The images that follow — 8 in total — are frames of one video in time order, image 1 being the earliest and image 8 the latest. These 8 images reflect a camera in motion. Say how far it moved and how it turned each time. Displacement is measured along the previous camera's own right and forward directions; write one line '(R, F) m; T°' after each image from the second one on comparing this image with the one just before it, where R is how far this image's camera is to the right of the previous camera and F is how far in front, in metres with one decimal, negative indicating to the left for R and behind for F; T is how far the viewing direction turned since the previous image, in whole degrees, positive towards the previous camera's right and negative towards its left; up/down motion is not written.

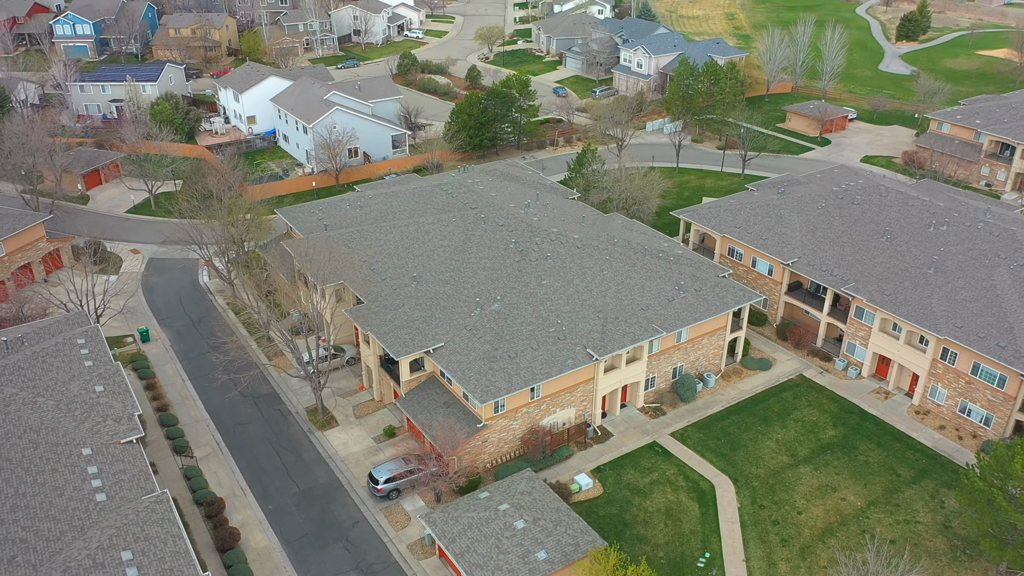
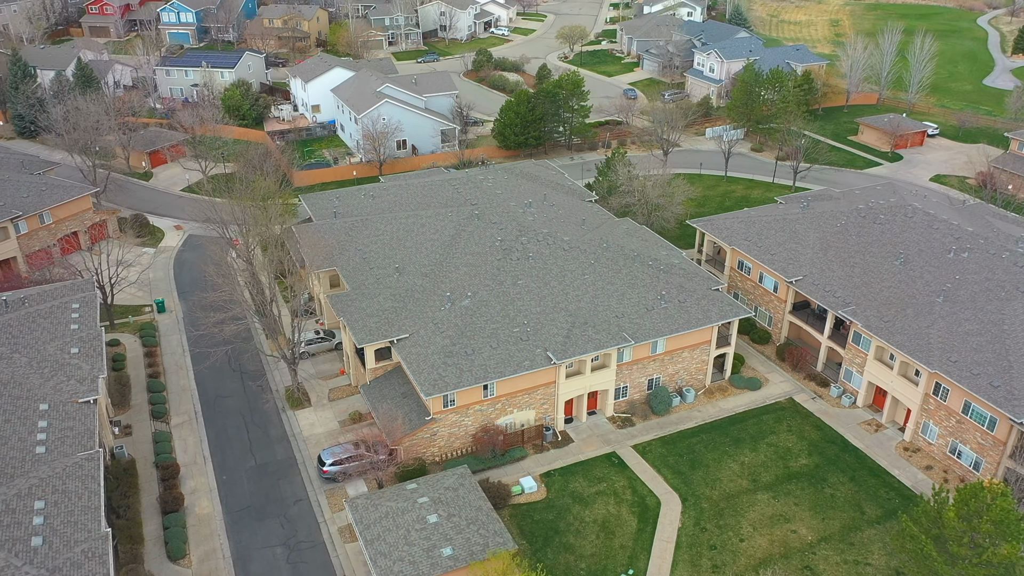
(+6.1, +0.5) m; -8°
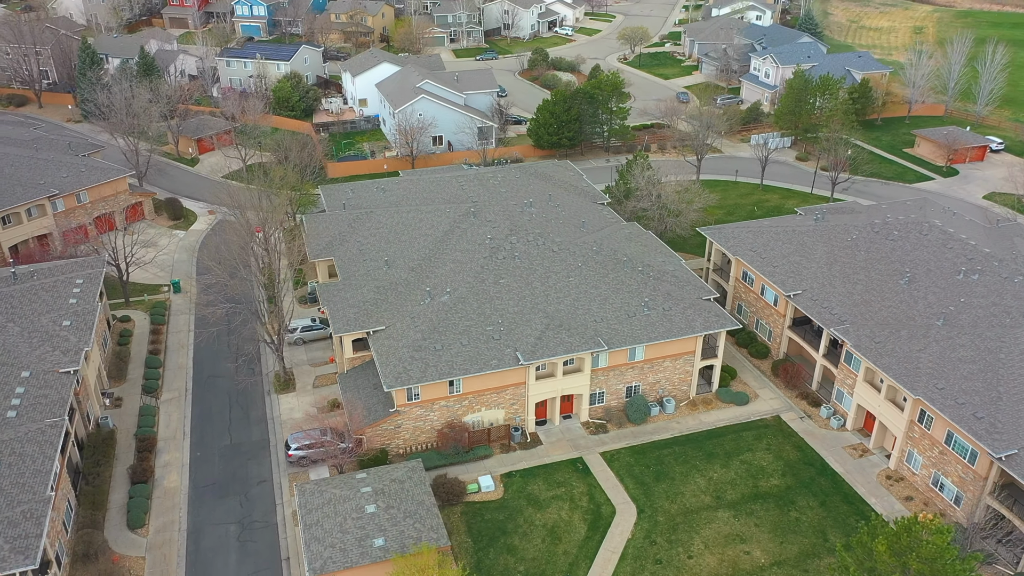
(+4.6, +0.3) m; -6°
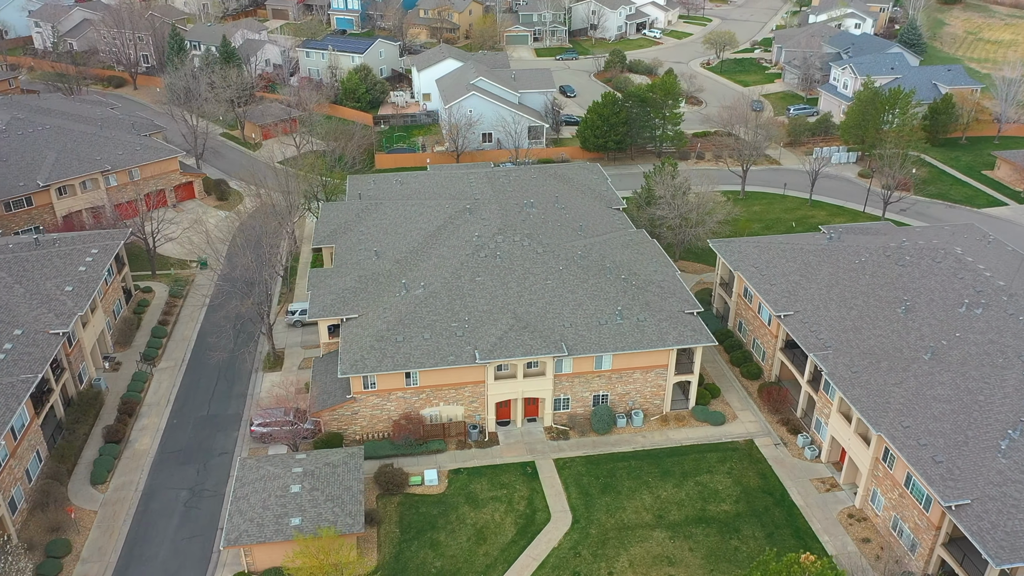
(+6.2, +0.5) m; -8°
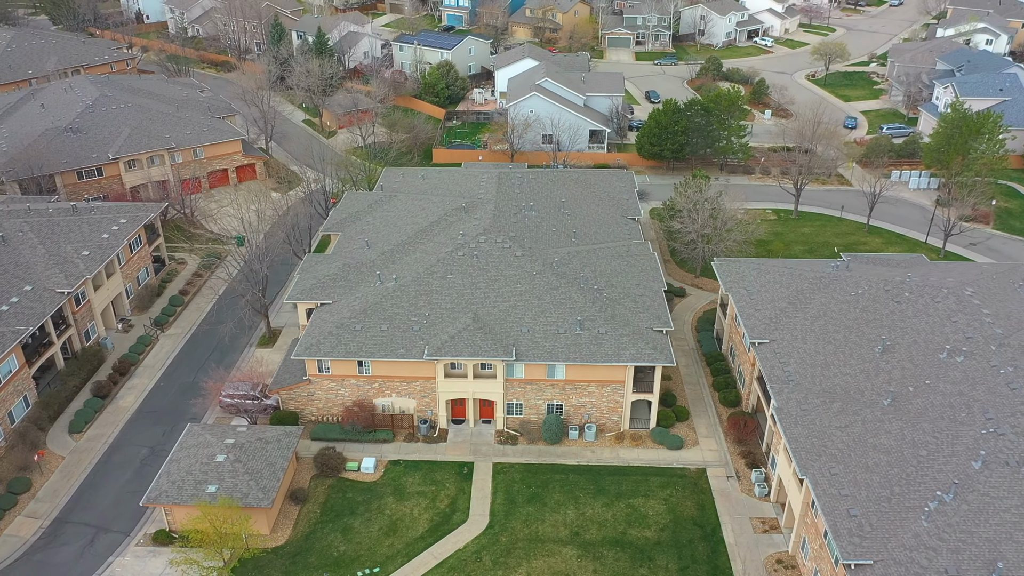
(+7.5, +0.6) m; -10°
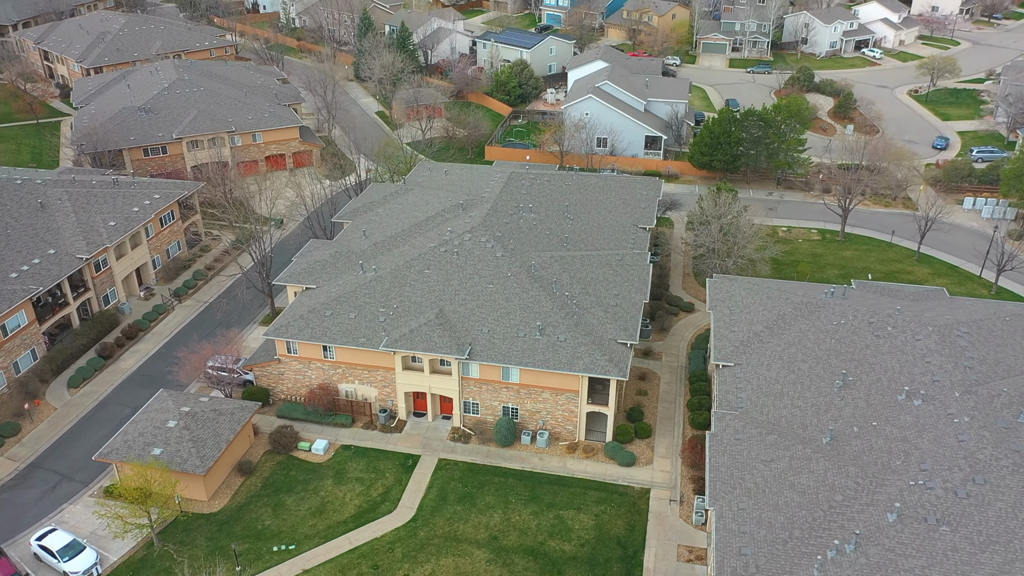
(+6.9, +0.5) m; -9°
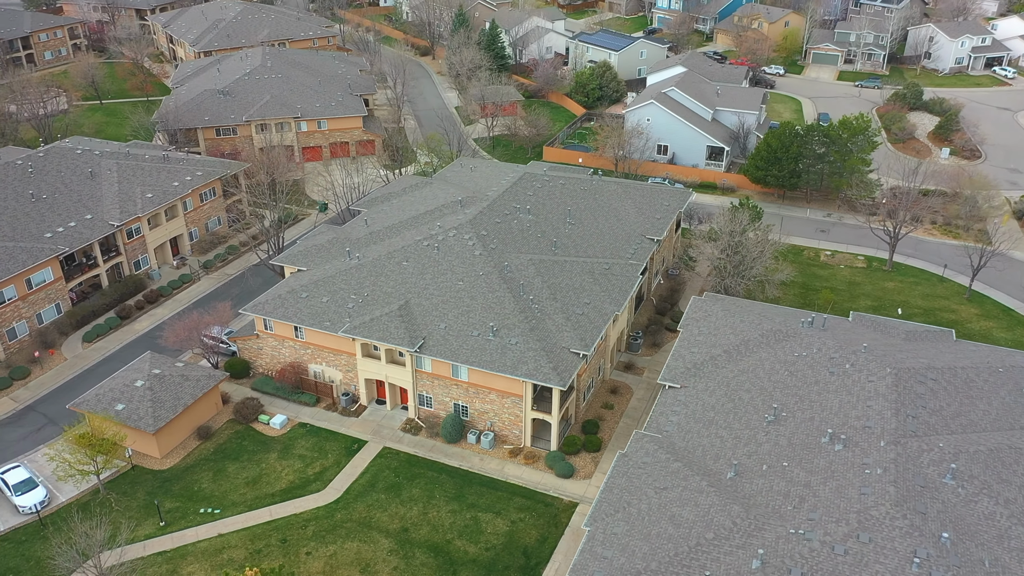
(+7.6, +0.7) m; -10°
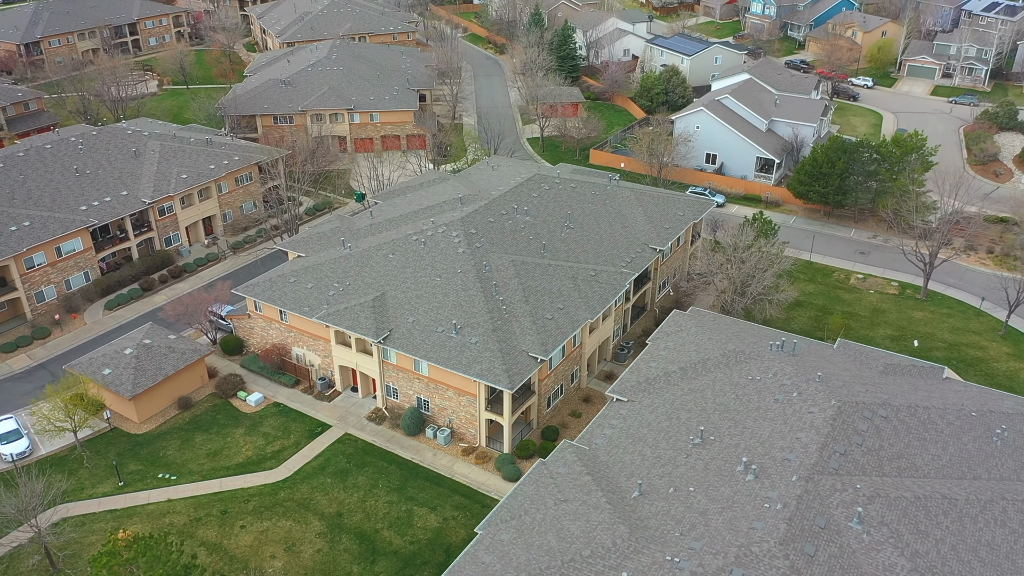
(+6.2, +0.4) m; -8°
